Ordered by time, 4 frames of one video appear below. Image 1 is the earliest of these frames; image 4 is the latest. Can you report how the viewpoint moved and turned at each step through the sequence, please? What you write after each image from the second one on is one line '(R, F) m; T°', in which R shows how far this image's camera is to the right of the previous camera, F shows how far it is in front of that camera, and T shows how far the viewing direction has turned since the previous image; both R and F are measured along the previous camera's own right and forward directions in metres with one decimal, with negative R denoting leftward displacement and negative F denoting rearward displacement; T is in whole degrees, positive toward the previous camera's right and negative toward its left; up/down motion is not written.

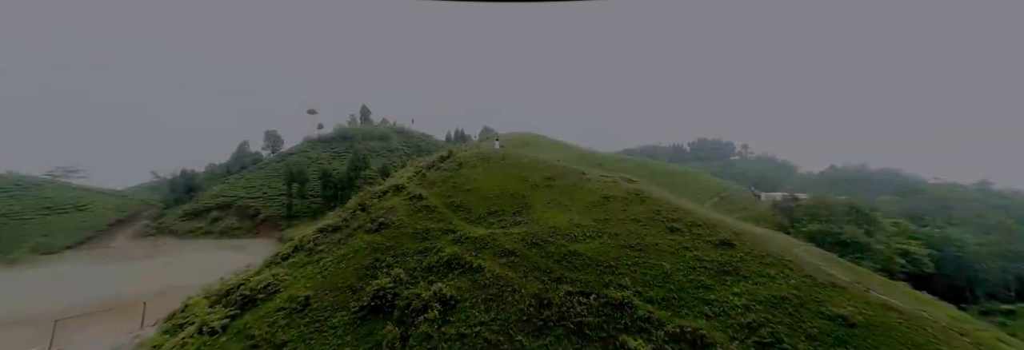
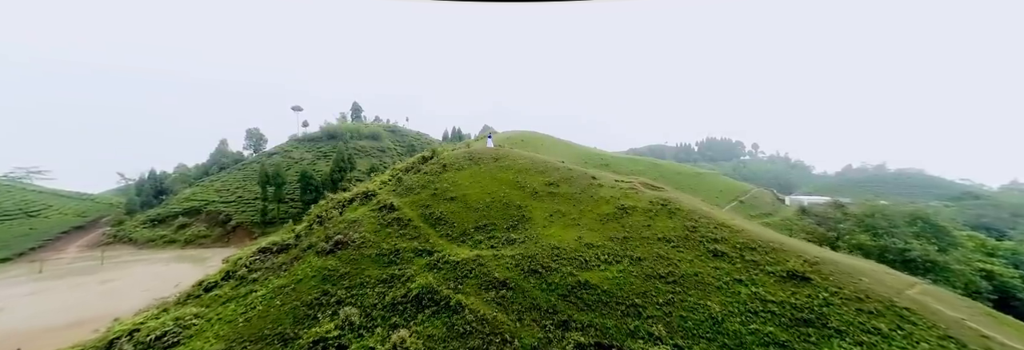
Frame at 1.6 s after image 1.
(+0.3, +4.1) m; 0°
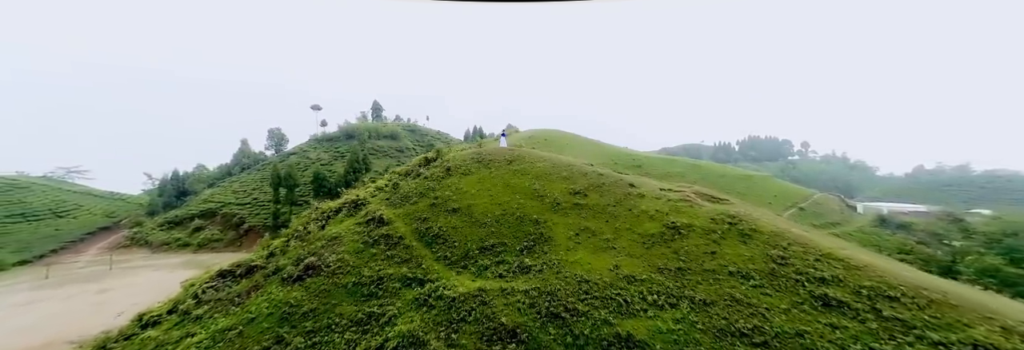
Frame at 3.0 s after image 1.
(+0.4, +3.5) m; -4°
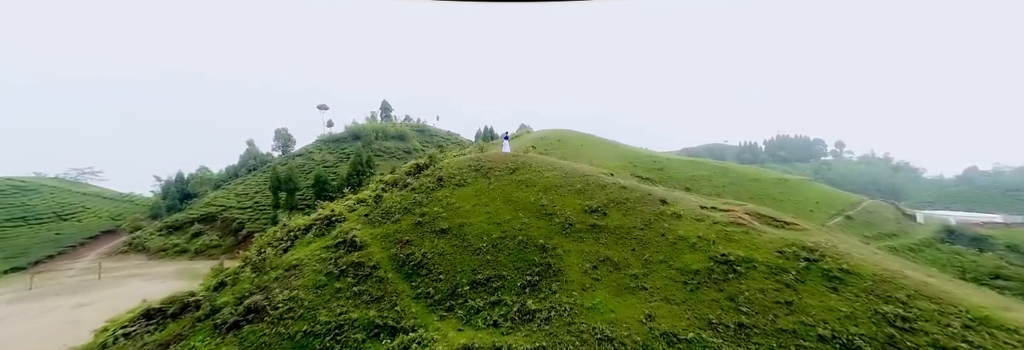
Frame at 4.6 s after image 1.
(+0.4, +2.8) m; -2°
